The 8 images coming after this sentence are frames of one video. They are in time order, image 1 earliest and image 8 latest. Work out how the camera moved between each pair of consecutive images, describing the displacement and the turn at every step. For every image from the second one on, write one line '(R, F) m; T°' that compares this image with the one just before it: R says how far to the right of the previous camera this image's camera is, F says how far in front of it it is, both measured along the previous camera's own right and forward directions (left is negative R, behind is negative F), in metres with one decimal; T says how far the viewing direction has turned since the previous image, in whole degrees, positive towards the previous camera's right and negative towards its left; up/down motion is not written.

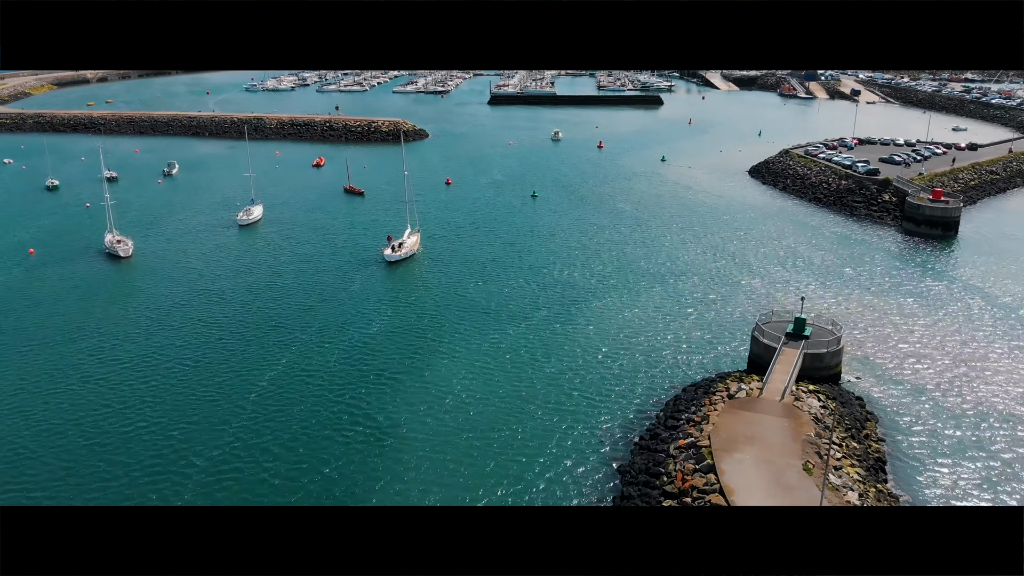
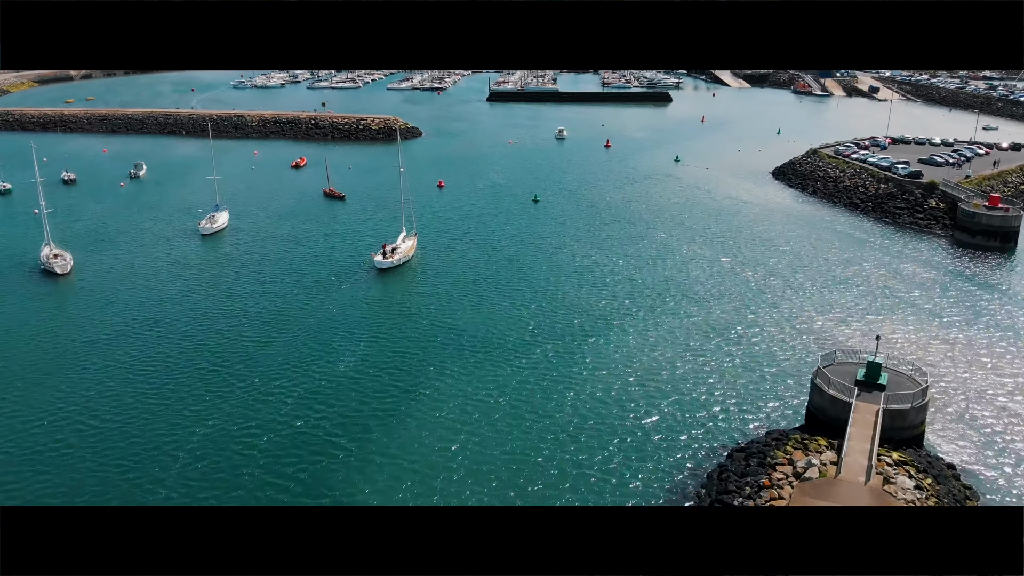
(0.0, +2.7) m; 0°
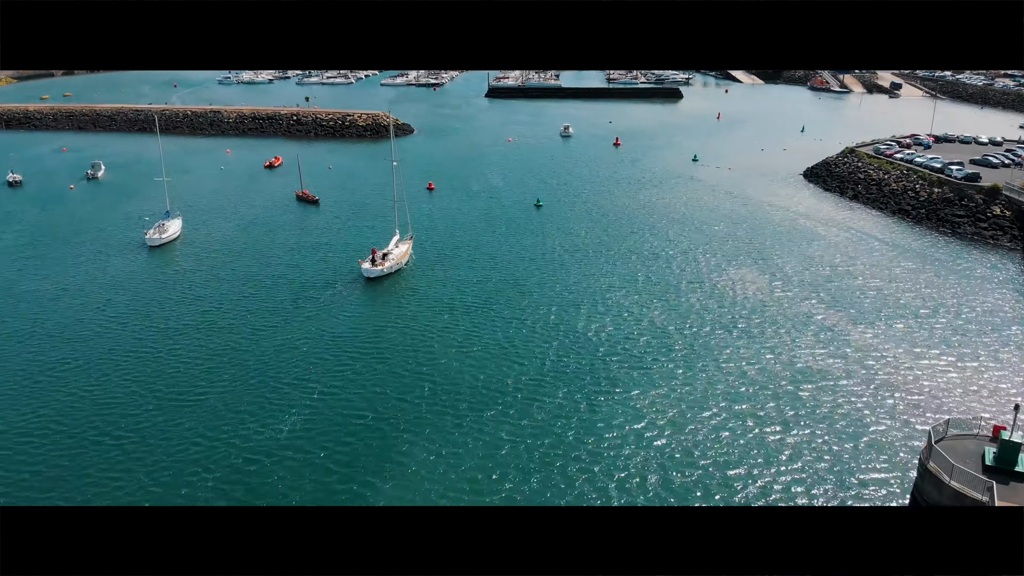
(0.0, +2.8) m; 0°
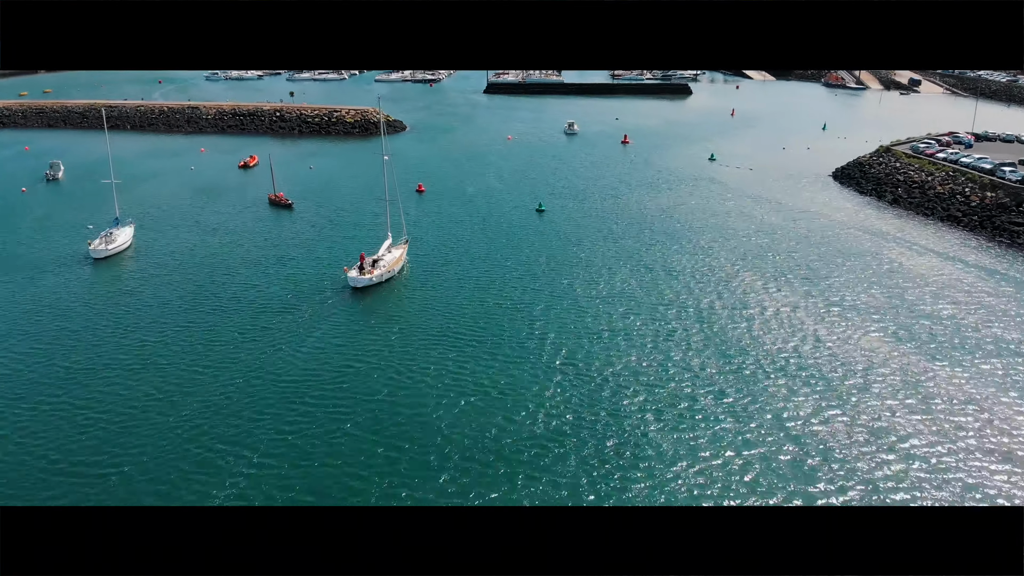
(0.0, +2.2) m; 0°
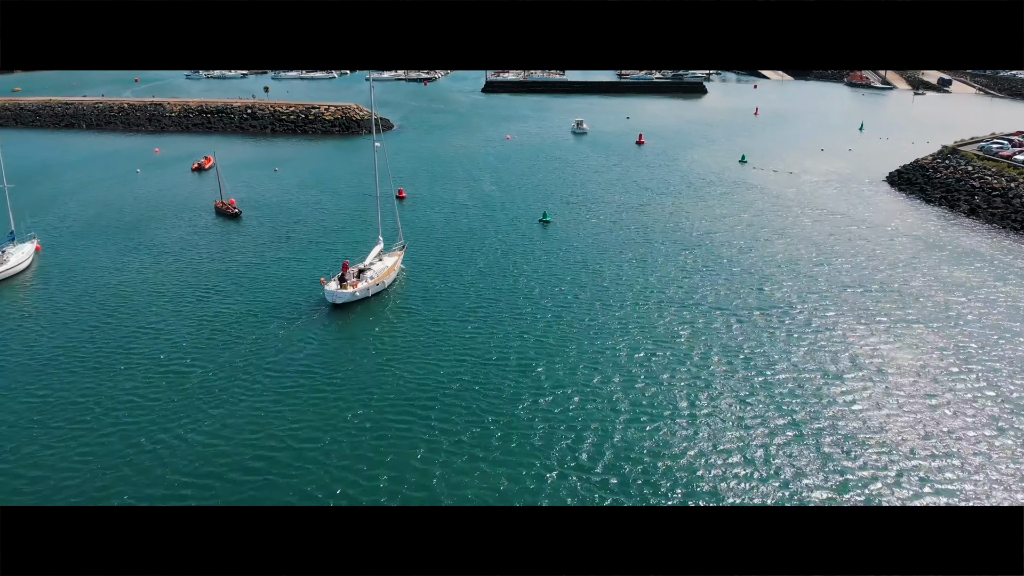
(0.0, +3.2) m; 0°
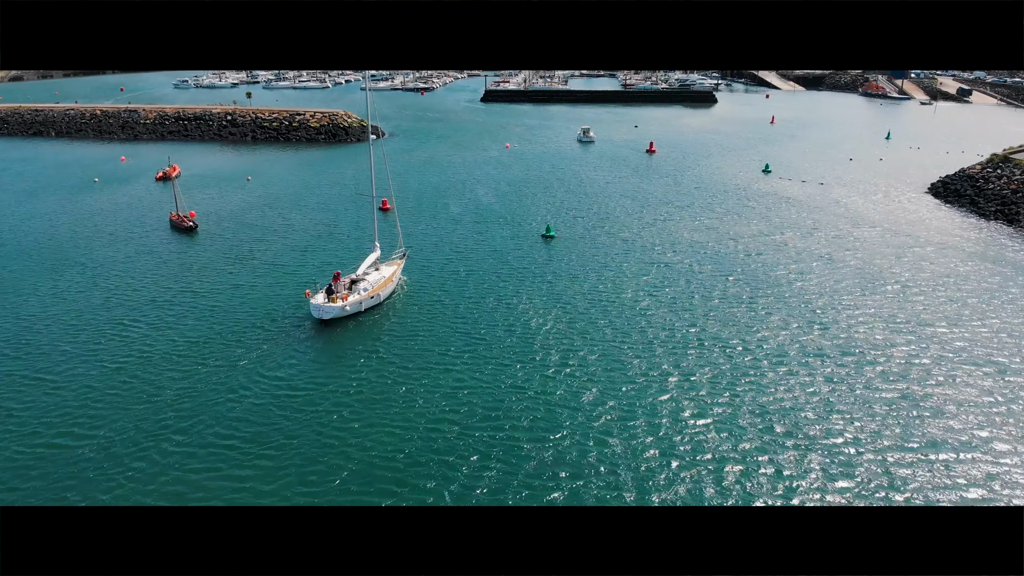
(0.0, +1.9) m; 0°
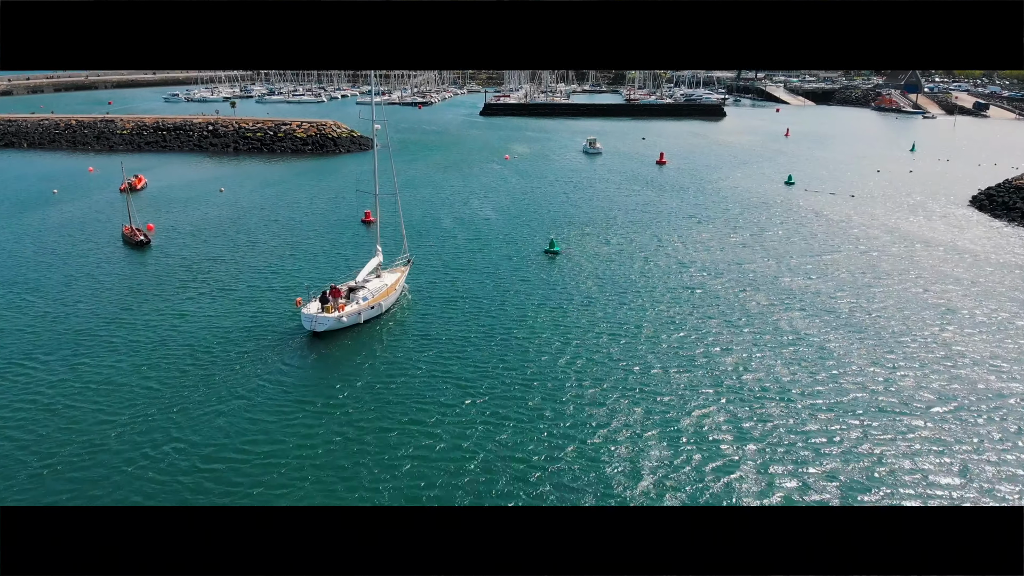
(0.0, +1.6) m; 0°
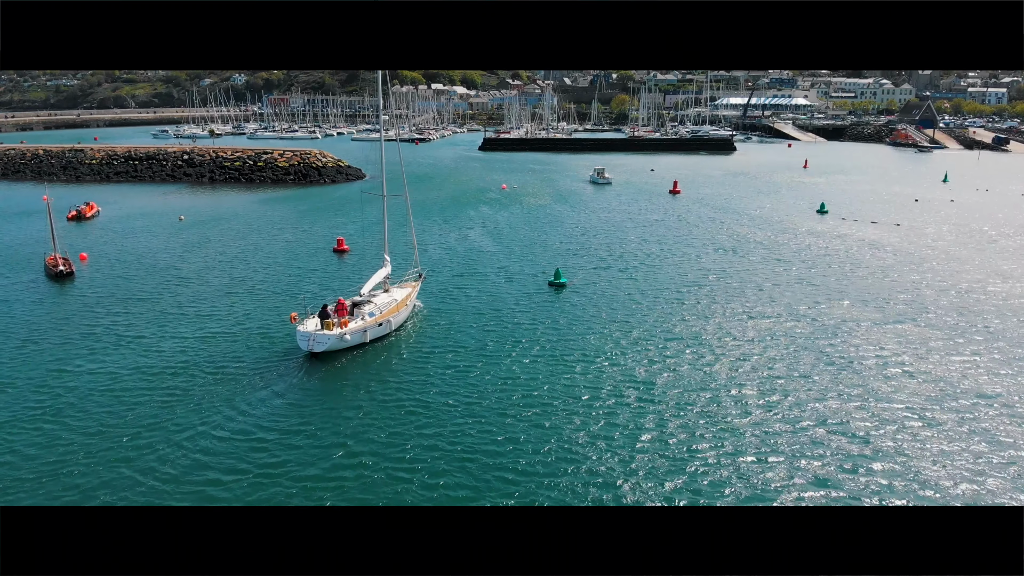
(0.0, +1.9) m; 0°
